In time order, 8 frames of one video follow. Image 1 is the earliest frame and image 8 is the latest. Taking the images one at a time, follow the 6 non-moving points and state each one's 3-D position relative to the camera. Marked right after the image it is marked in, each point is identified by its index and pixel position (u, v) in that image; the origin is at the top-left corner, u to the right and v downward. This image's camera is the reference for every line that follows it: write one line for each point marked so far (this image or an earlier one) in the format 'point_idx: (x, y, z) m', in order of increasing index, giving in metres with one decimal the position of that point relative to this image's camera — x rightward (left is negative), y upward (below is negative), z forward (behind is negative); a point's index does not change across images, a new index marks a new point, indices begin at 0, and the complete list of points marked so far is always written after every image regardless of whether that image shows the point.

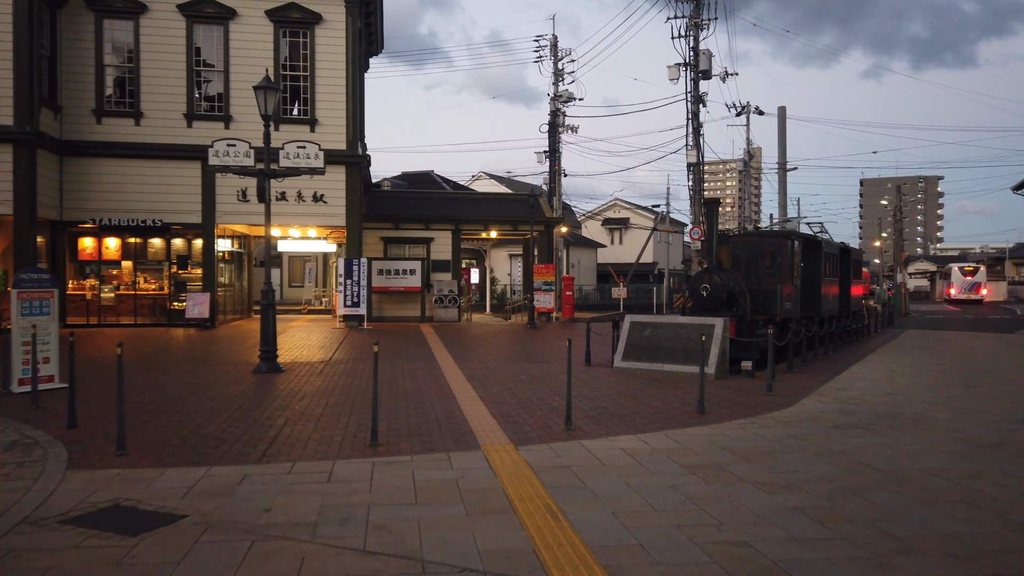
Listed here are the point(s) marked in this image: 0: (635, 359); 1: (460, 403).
0: (+2.2, -1.3, +13.8) m
1: (-0.7, -1.5, +10.1) m
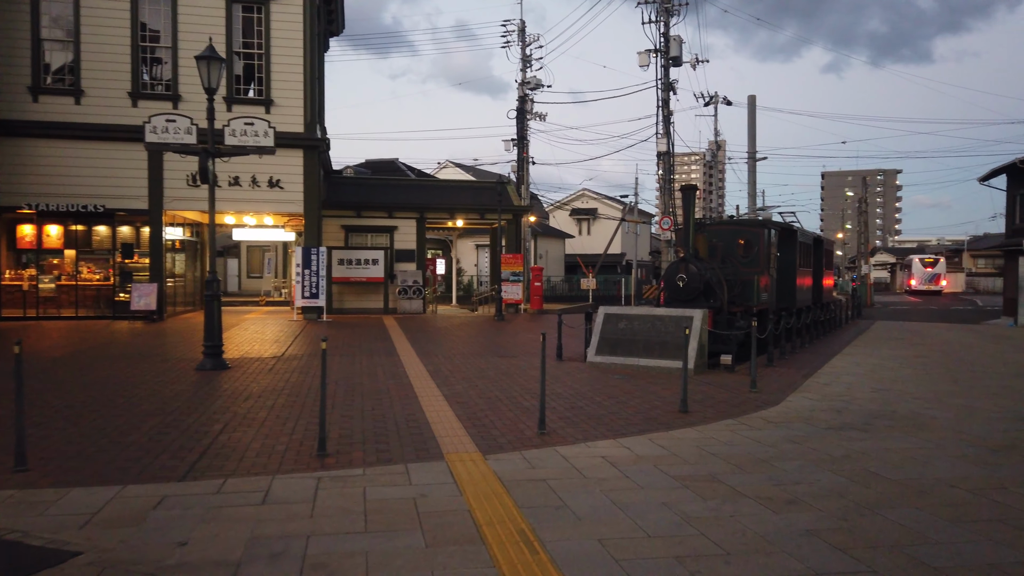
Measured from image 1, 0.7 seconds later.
0: (+1.7, -1.1, +13.0) m
1: (-1.1, -1.4, +9.2) m
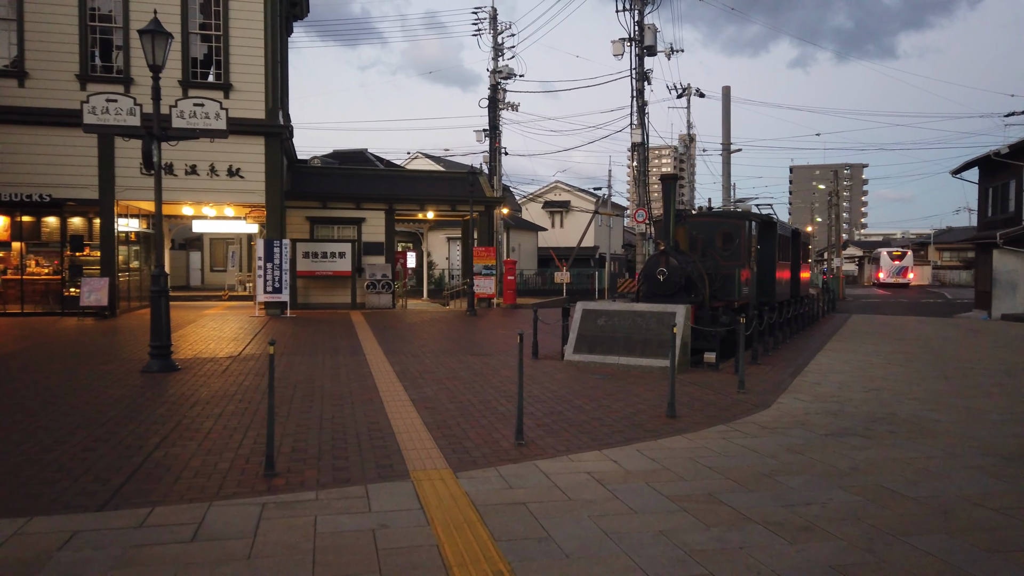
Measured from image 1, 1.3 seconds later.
0: (+1.2, -1.1, +12.4) m
1: (-1.4, -1.4, +8.4) m
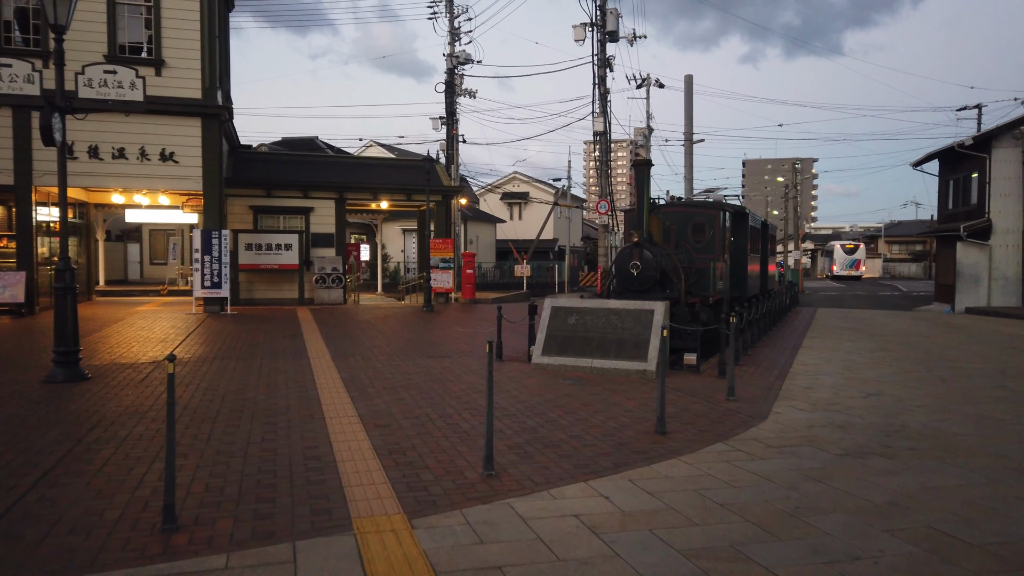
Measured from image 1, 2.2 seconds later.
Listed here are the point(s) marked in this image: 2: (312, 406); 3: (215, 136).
0: (+0.7, -1.0, +11.2) m
1: (-1.7, -1.3, +7.1) m
2: (-2.2, -1.3, +8.2) m
3: (-7.8, +4.0, +19.8) m
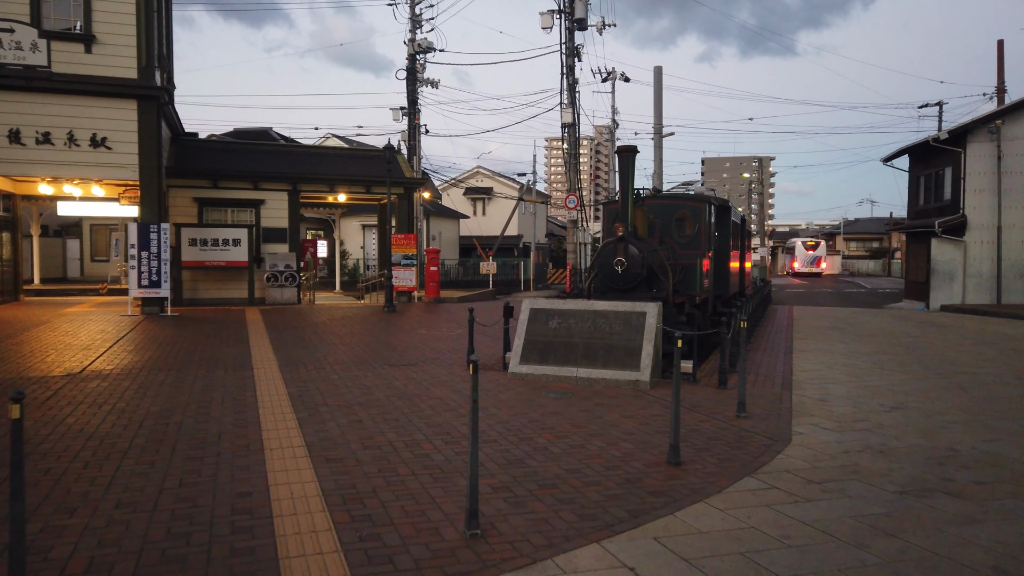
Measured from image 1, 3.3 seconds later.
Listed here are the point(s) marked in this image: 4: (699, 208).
0: (+0.3, -1.0, +9.9) m
1: (-1.8, -1.3, +5.7) m
2: (-2.4, -1.3, +6.8) m
3: (-8.6, +4.0, +18.0) m
4: (+3.5, +1.5, +14.1) m
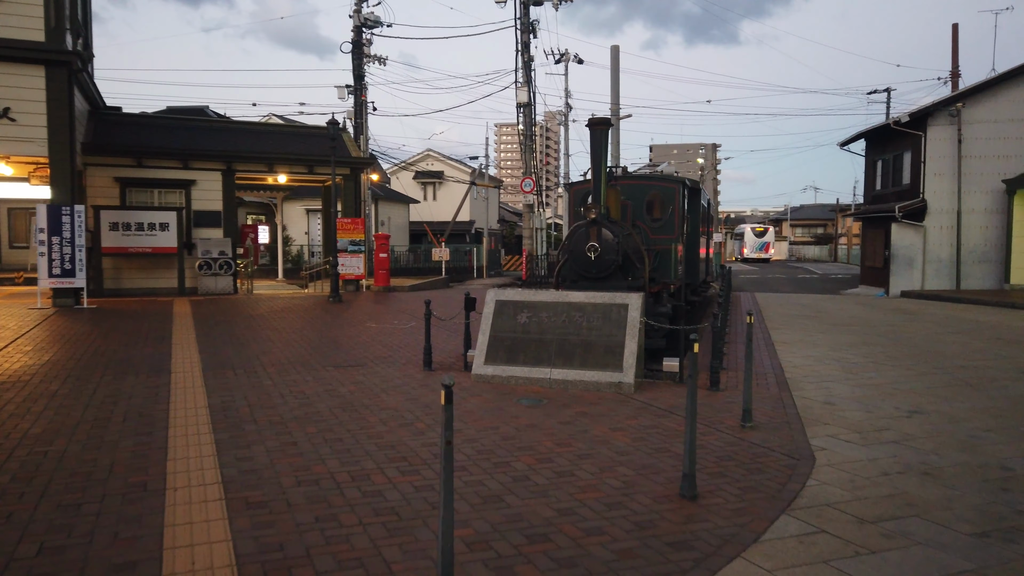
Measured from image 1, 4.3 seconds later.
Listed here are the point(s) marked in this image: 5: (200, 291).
0: (-0.1, -0.9, +8.7) m
1: (-2.0, -1.3, +4.3) m
2: (-2.6, -1.2, +5.4) m
3: (-9.6, +4.3, +16.1) m
4: (+2.8, +1.7, +13.0) m
5: (-8.1, -0.1, +19.6) m
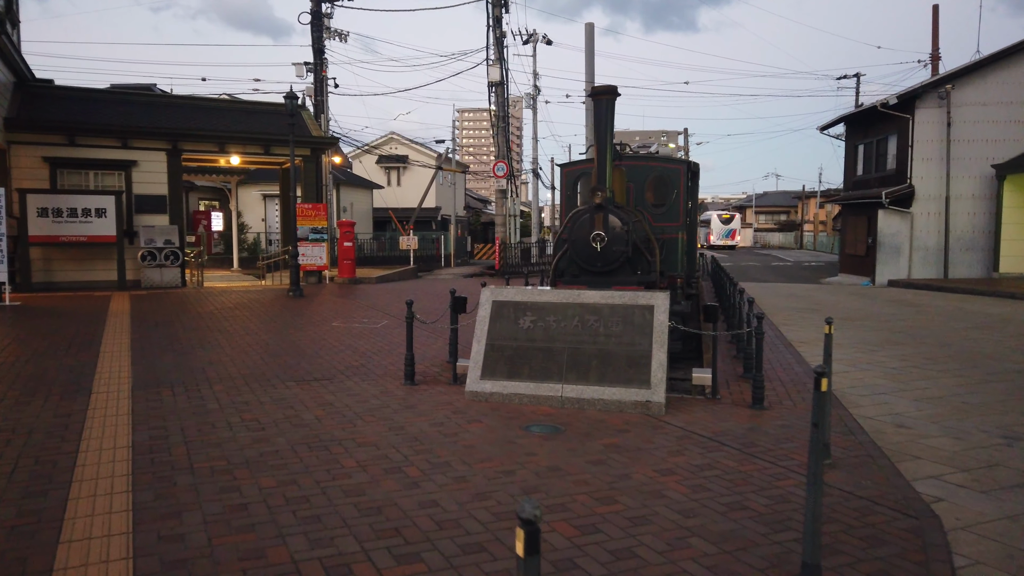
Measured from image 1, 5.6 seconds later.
0: (-0.1, -0.8, +7.2) m
1: (-1.7, -1.4, +2.7) m
2: (-2.4, -1.3, +3.7) m
3: (-9.9, +4.4, +14.0) m
4: (+2.6, +1.8, +11.6) m
5: (-8.7, +0.1, +17.7) m
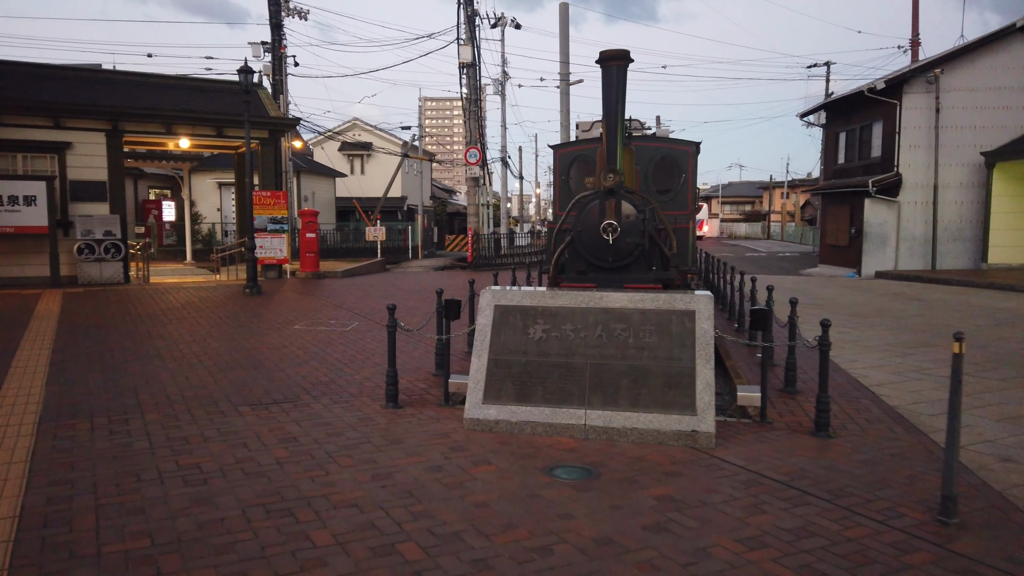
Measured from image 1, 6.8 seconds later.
0: (0.0, -0.9, +5.8) m
1: (-1.4, -1.5, +1.3) m
2: (-2.1, -1.4, +2.3) m
3: (-10.2, +4.4, +12.0) m
4: (+2.4, +1.9, +10.3) m
5: (-9.1, +0.2, +15.9) m
